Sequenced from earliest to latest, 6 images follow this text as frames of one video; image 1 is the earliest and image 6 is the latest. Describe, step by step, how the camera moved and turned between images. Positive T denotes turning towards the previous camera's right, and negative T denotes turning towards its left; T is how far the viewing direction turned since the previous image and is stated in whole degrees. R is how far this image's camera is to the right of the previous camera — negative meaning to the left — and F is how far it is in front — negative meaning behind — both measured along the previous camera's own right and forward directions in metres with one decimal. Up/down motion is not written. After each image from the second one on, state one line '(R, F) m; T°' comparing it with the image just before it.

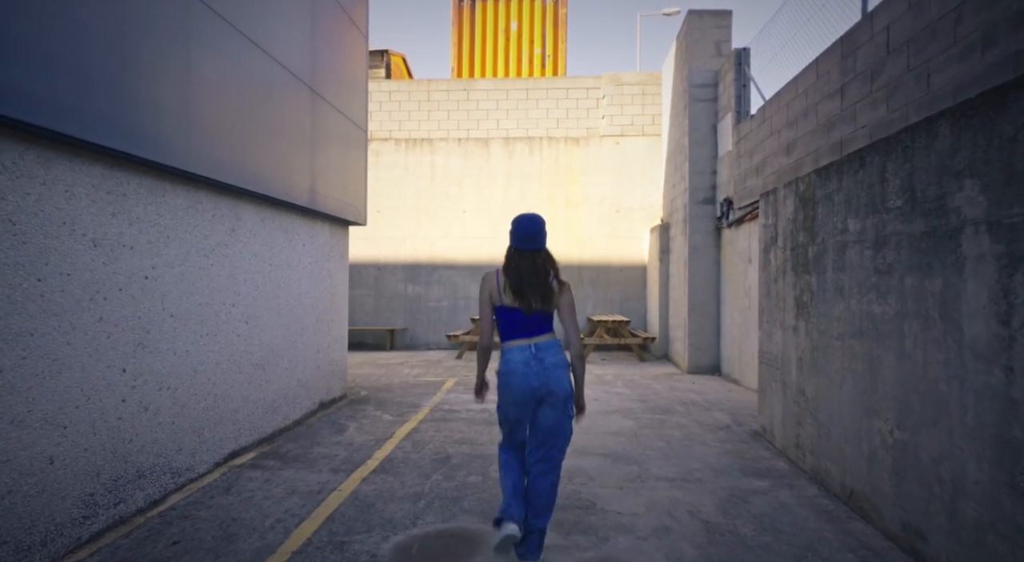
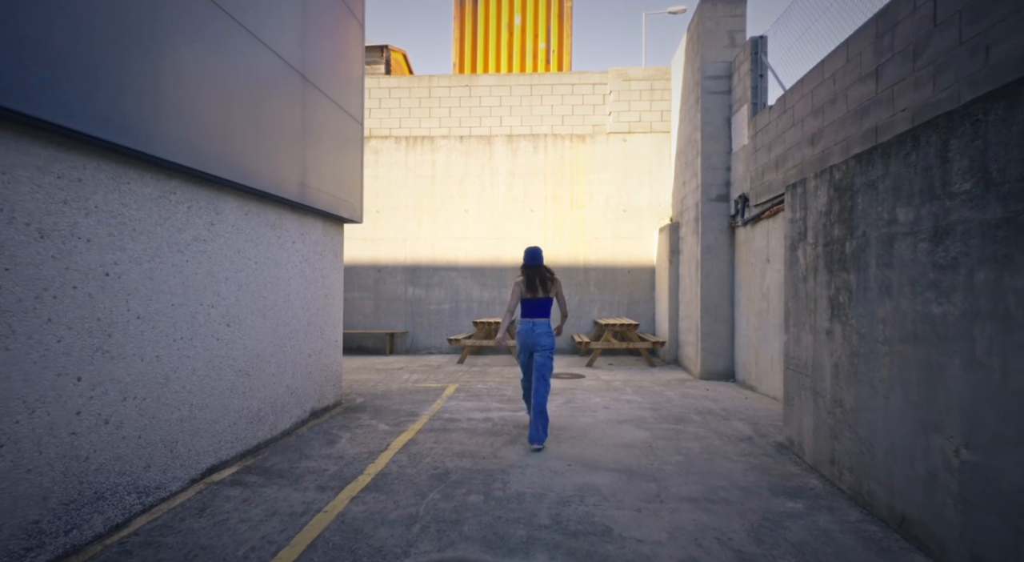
(0.0, +0.4) m; 0°
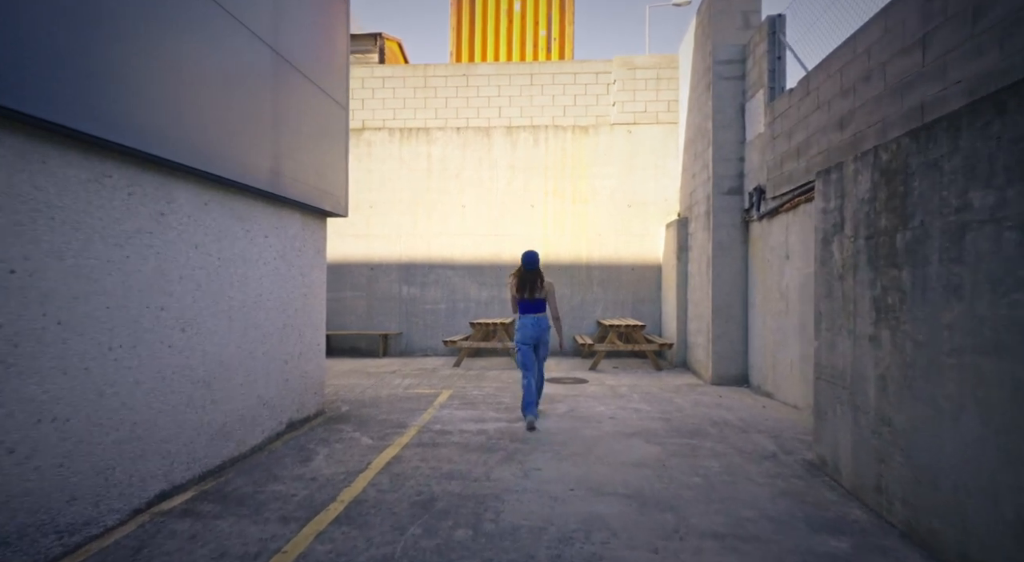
(0.0, +0.5) m; 0°
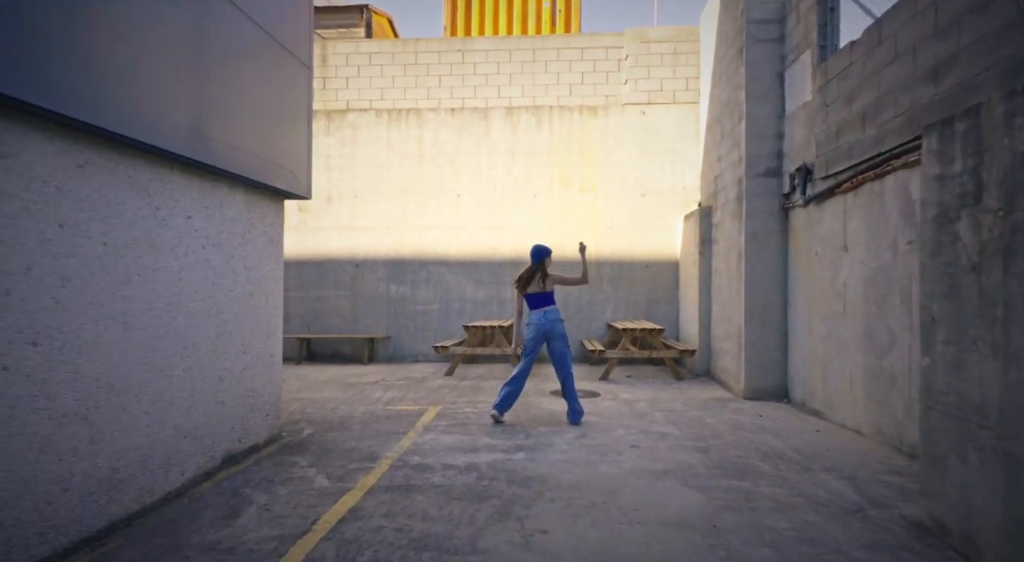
(0.0, +1.1) m; 0°
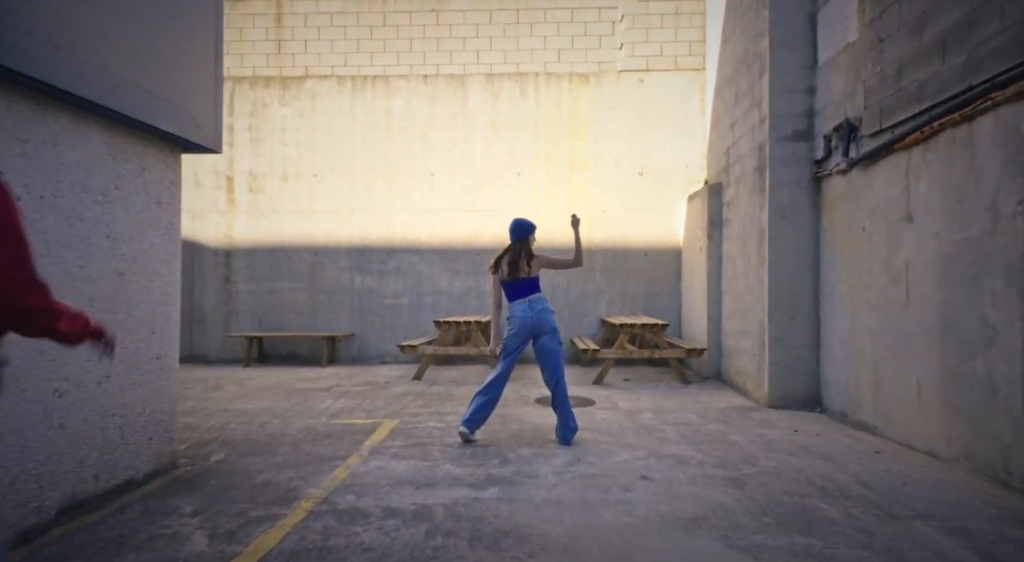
(+0.1, +1.2) m; +1°
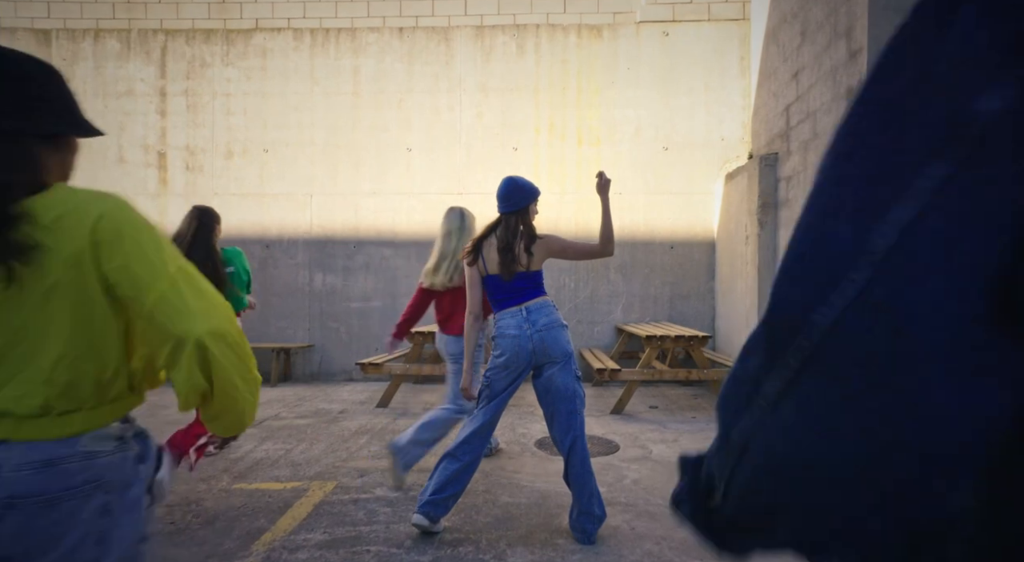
(+0.1, +1.7) m; 0°
